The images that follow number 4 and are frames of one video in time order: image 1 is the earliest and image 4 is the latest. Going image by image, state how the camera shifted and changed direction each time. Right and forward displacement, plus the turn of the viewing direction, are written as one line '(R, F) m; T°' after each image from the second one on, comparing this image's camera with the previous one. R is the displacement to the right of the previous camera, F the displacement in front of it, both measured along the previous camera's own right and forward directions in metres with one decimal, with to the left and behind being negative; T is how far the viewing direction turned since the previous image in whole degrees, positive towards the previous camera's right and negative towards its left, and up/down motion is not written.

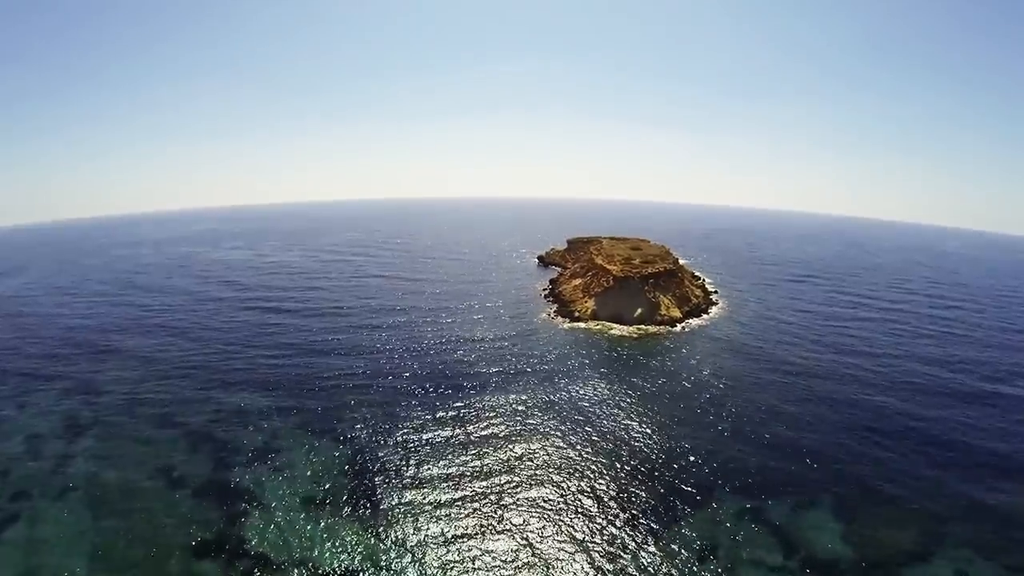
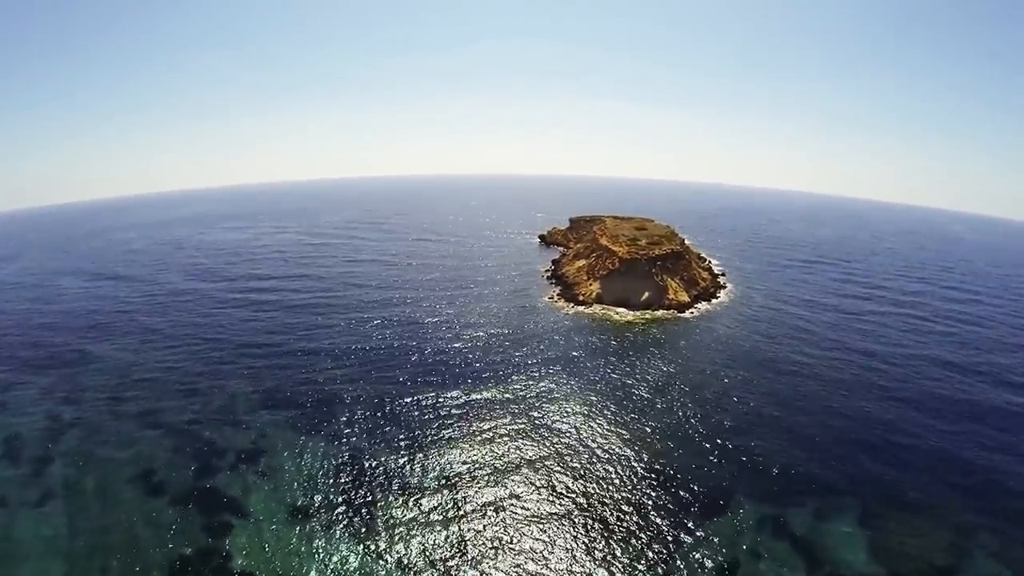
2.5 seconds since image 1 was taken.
(-0.1, +2.0) m; 0°
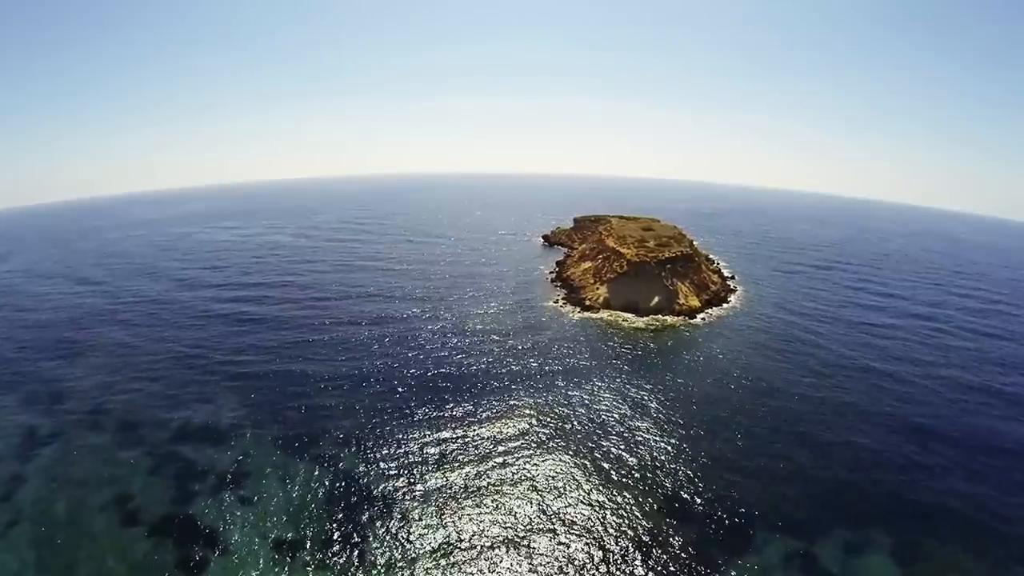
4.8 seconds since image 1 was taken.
(-0.2, +2.0) m; 0°
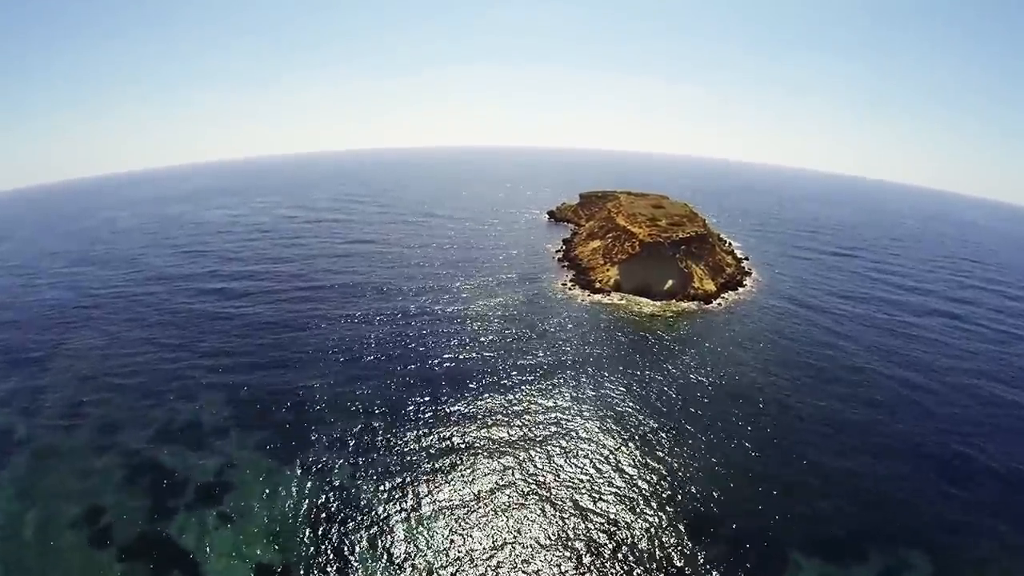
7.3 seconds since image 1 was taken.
(-0.2, +2.5) m; -1°
